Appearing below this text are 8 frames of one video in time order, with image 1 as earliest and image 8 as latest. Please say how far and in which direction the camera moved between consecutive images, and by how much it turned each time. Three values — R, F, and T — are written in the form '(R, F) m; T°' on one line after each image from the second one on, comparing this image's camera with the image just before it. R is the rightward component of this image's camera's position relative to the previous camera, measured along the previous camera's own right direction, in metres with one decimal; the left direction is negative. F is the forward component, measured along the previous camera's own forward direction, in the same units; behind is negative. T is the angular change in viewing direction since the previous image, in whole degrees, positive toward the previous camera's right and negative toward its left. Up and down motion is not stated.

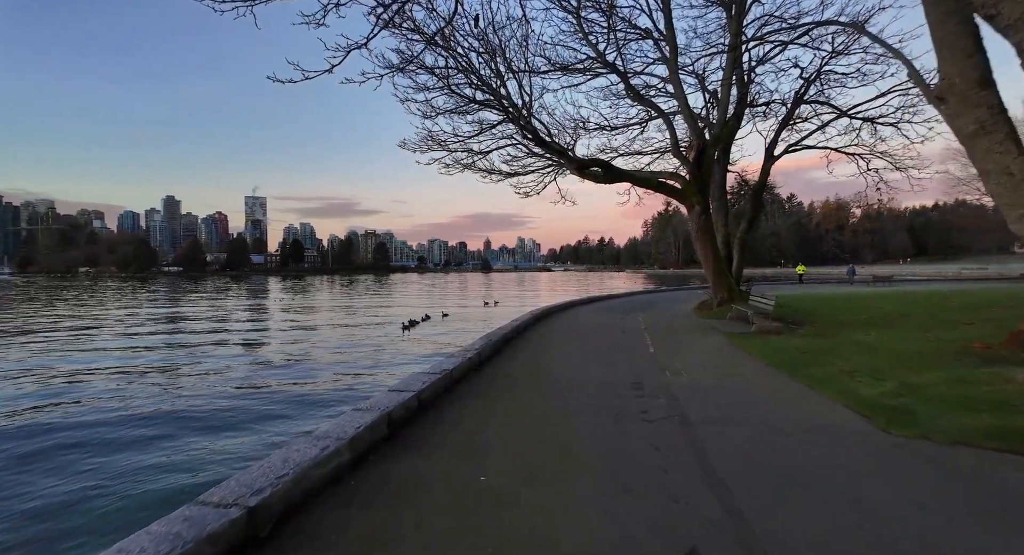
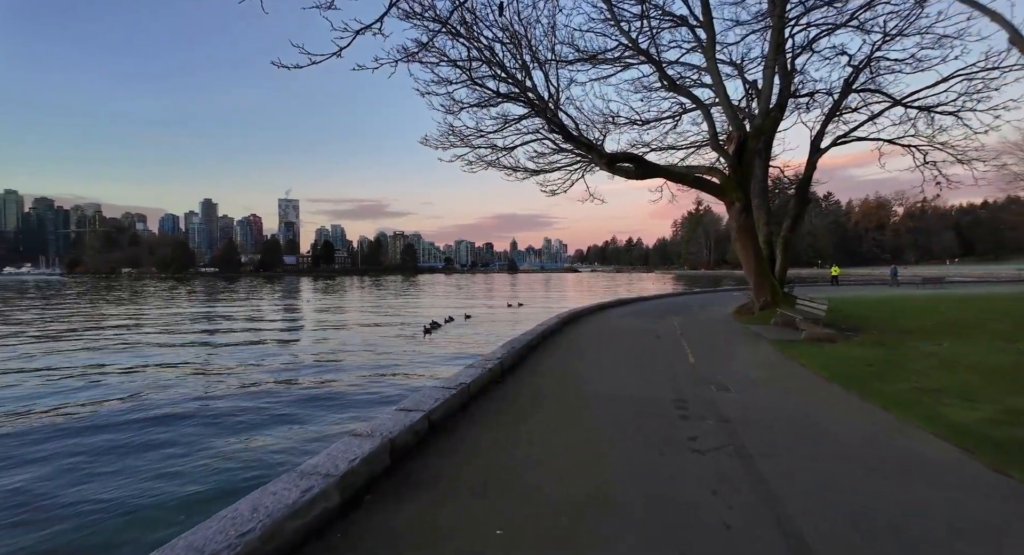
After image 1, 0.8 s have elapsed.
(0.0, +0.7) m; -3°
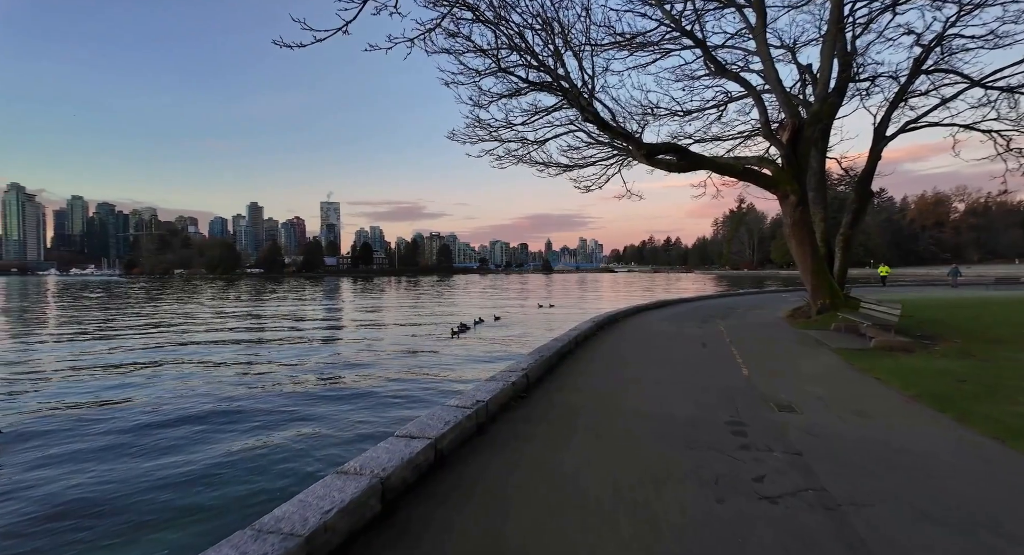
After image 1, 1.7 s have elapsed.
(+0.1, +0.8) m; -4°
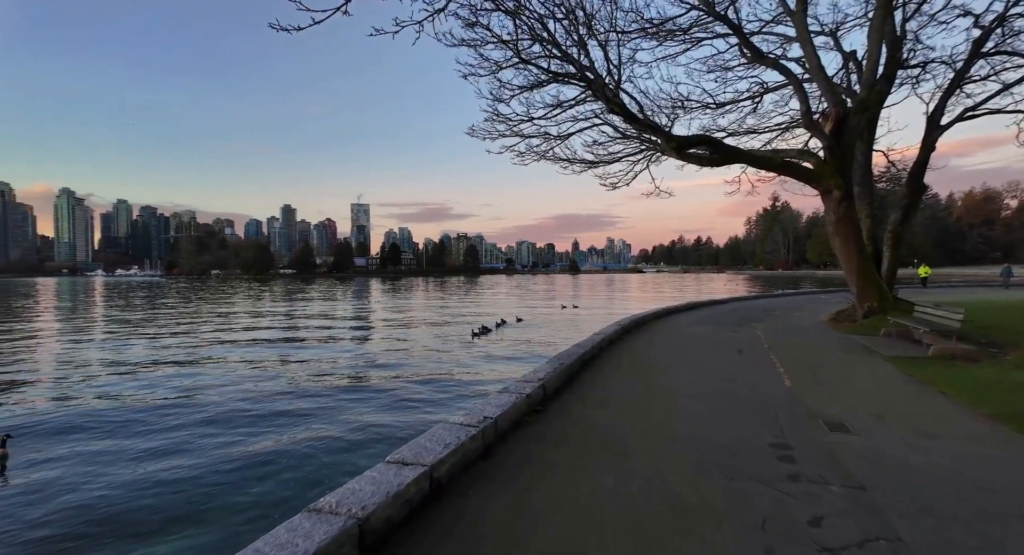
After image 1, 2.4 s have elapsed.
(+0.1, +0.5) m; -3°
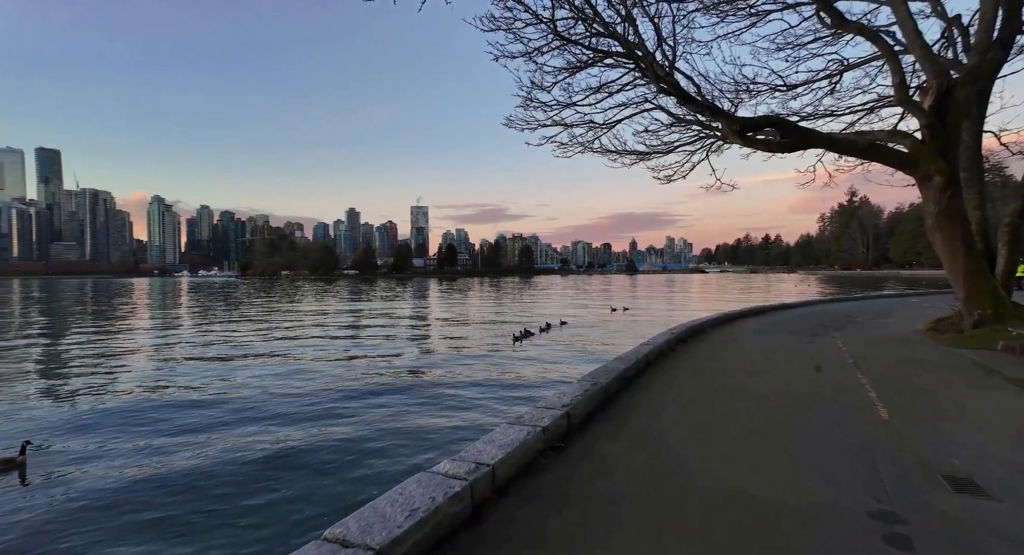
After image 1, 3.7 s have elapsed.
(+0.3, +1.0) m; -6°
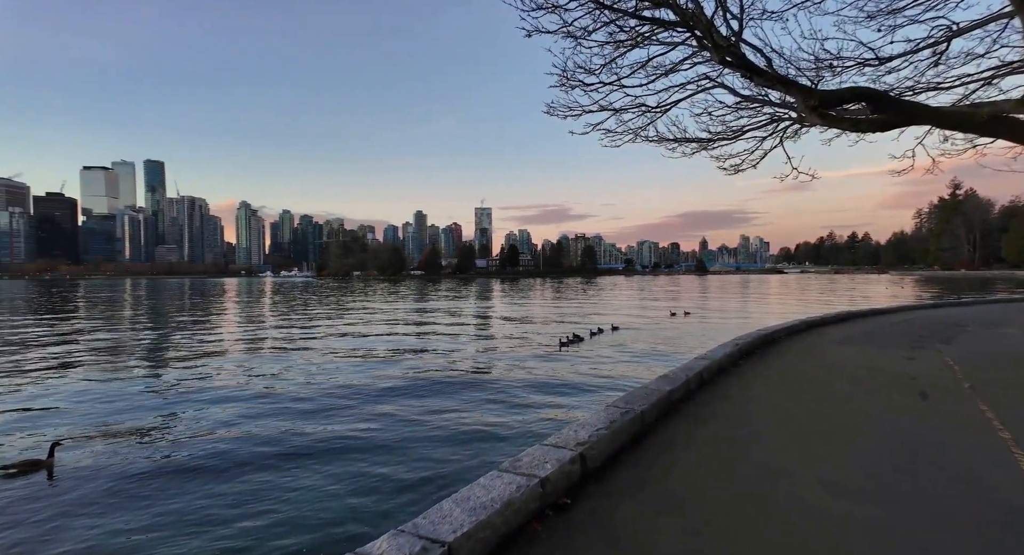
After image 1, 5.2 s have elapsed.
(+0.5, +1.0) m; -7°
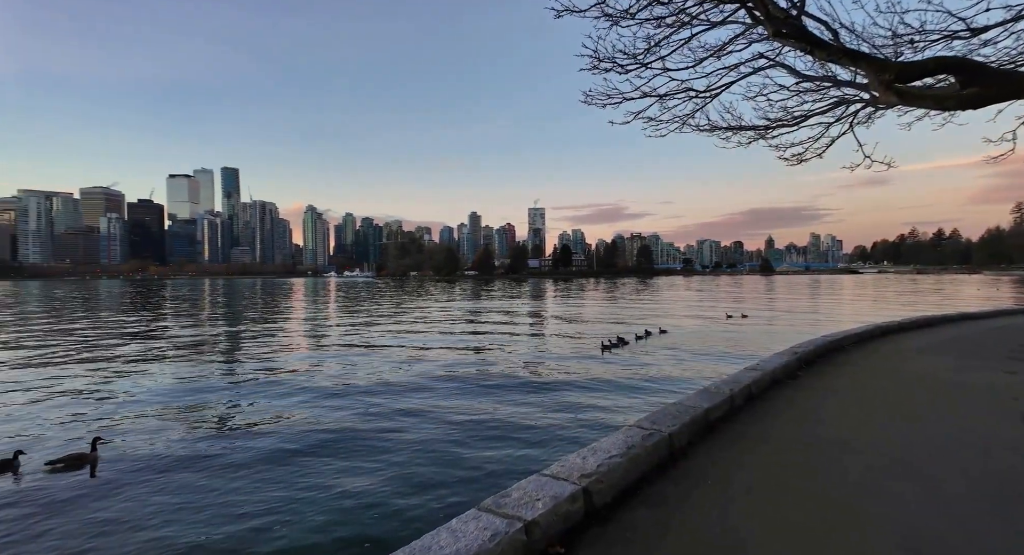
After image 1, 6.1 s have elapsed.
(+0.4, +0.6) m; -6°
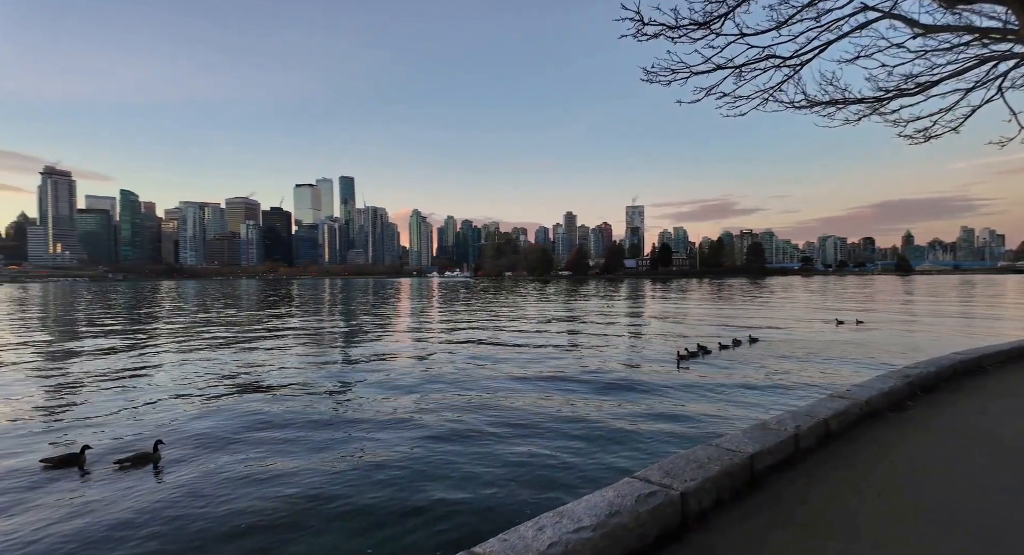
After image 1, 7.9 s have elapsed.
(+0.8, +0.9) m; -11°
